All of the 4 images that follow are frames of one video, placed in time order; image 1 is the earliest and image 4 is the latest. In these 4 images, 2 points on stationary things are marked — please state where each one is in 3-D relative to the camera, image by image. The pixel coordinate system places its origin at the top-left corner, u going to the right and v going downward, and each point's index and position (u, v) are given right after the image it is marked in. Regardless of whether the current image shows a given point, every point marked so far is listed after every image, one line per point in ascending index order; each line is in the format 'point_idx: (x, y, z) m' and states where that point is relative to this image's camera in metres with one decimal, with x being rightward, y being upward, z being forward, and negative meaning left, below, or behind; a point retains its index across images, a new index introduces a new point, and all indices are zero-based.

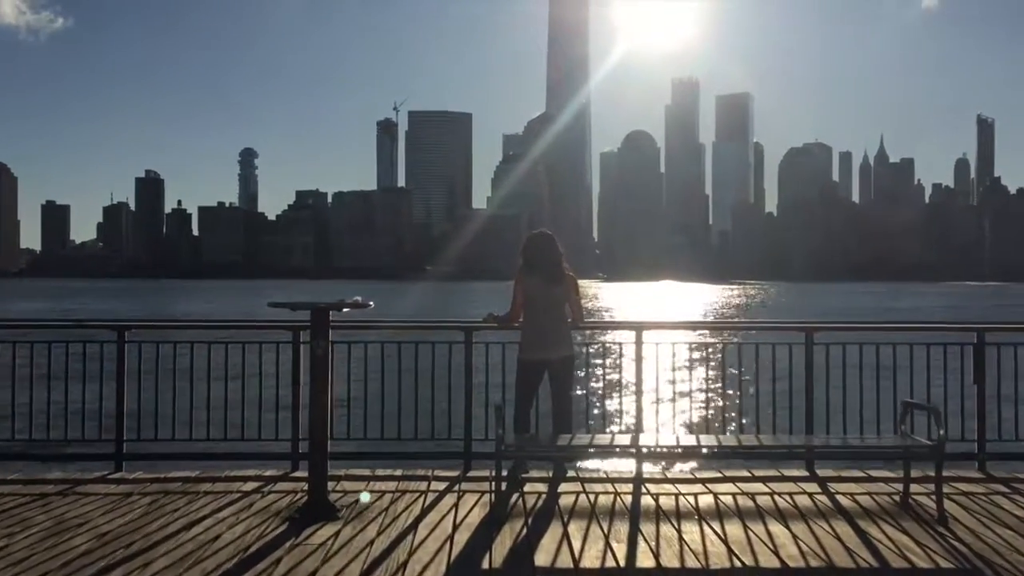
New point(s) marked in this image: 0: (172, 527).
0: (-2.0, -1.4, +6.4) m
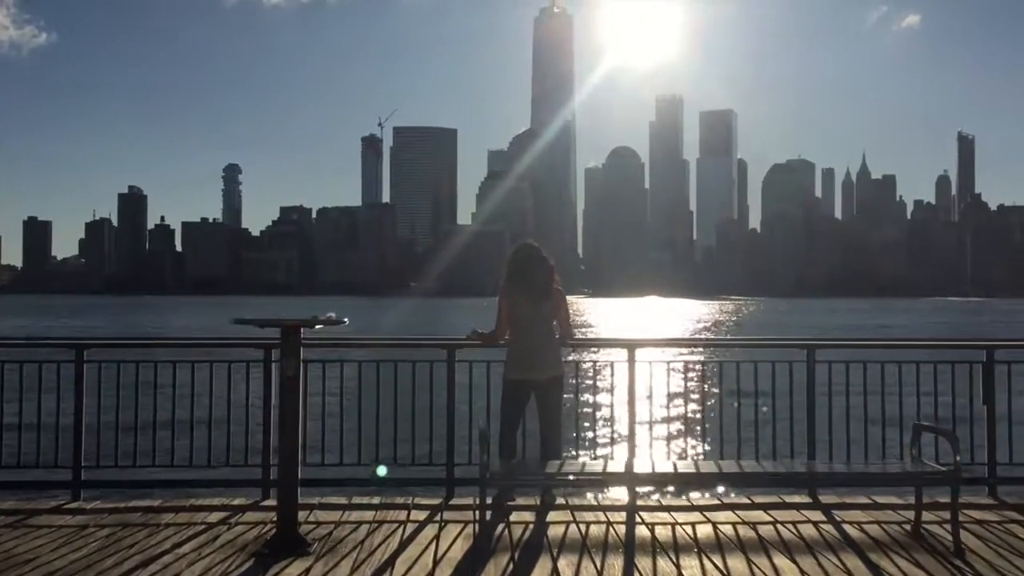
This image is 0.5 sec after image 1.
0: (-2.1, -1.5, +5.9) m
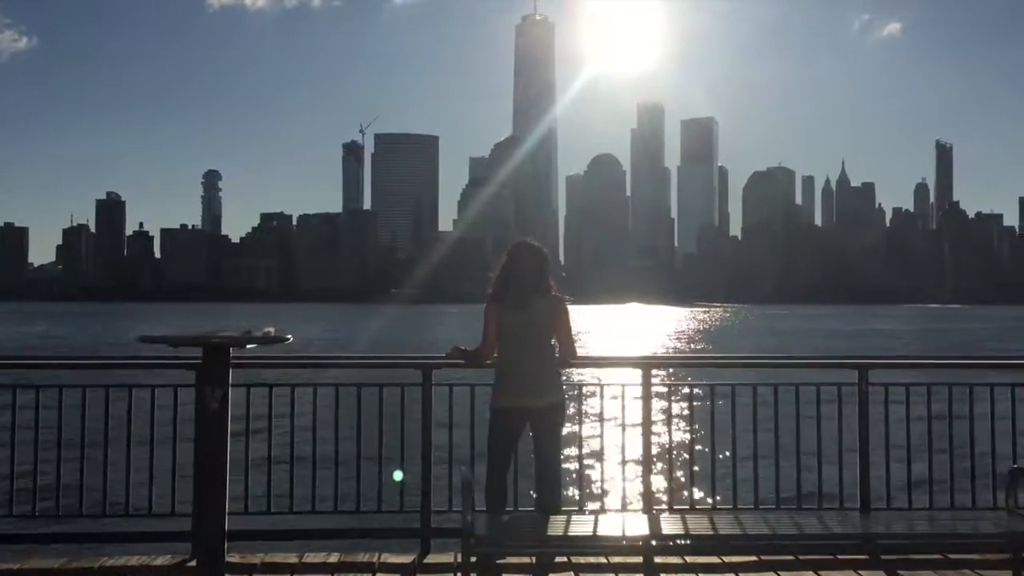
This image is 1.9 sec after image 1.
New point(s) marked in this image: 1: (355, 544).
0: (-2.1, -1.5, +4.4) m
1: (-2.2, -3.4, +16.0) m
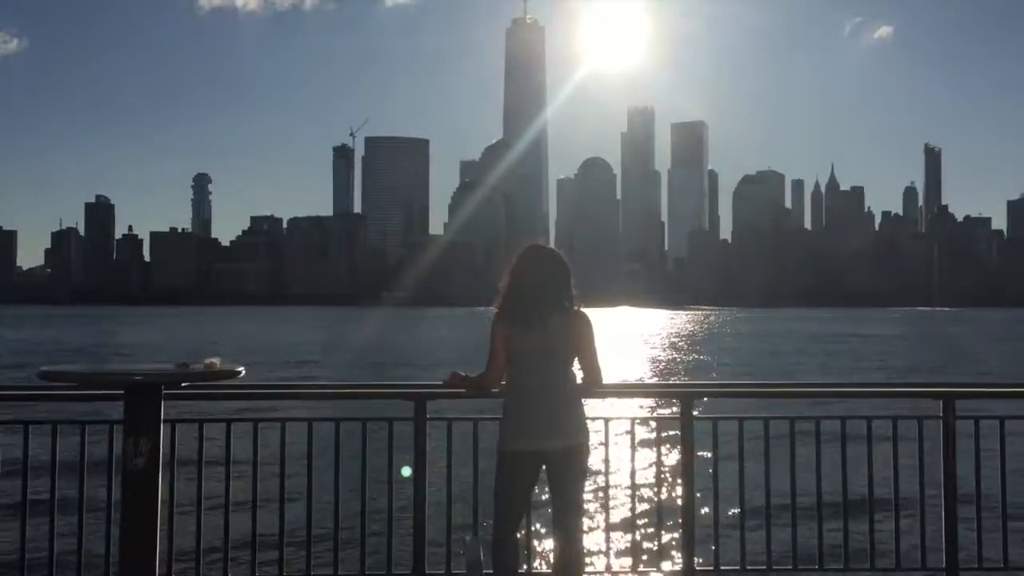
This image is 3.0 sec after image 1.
0: (-2.1, -1.6, +3.7) m
1: (-2.3, -3.6, +15.3) m
